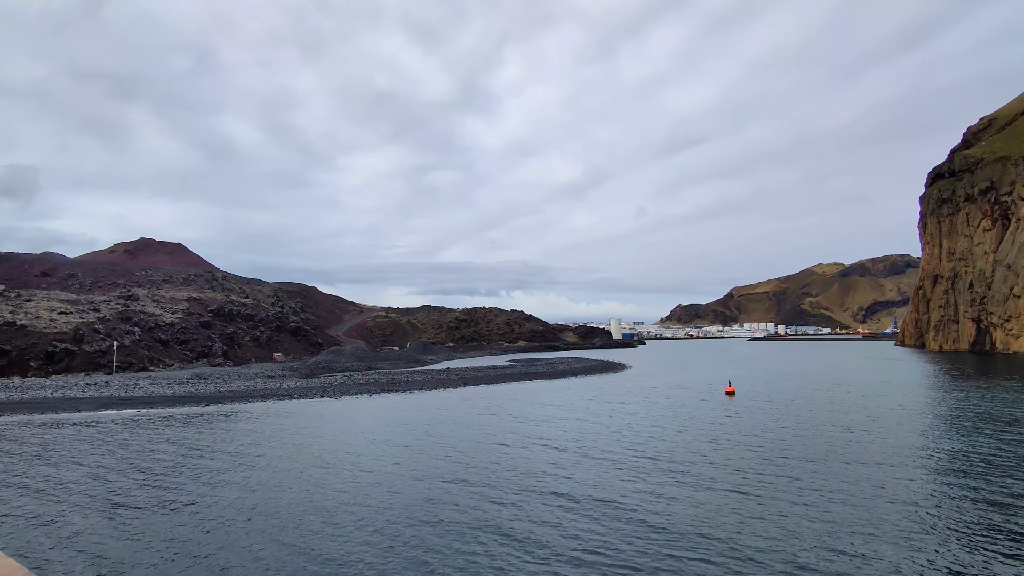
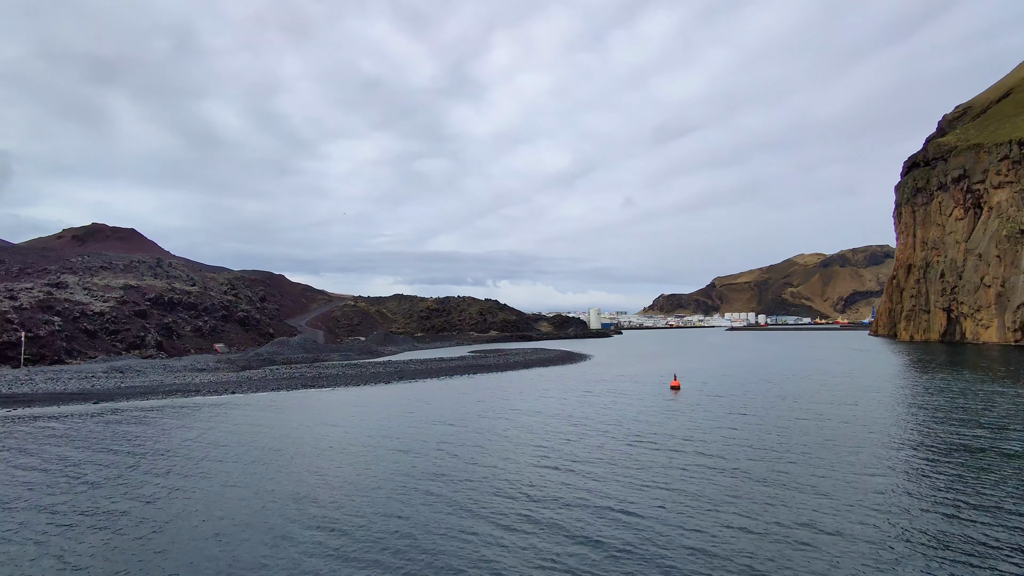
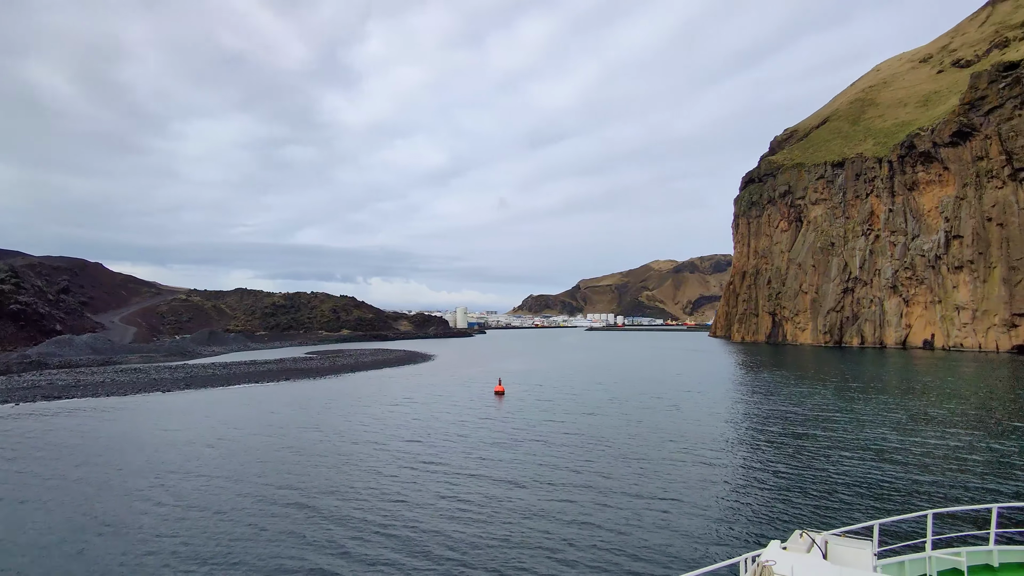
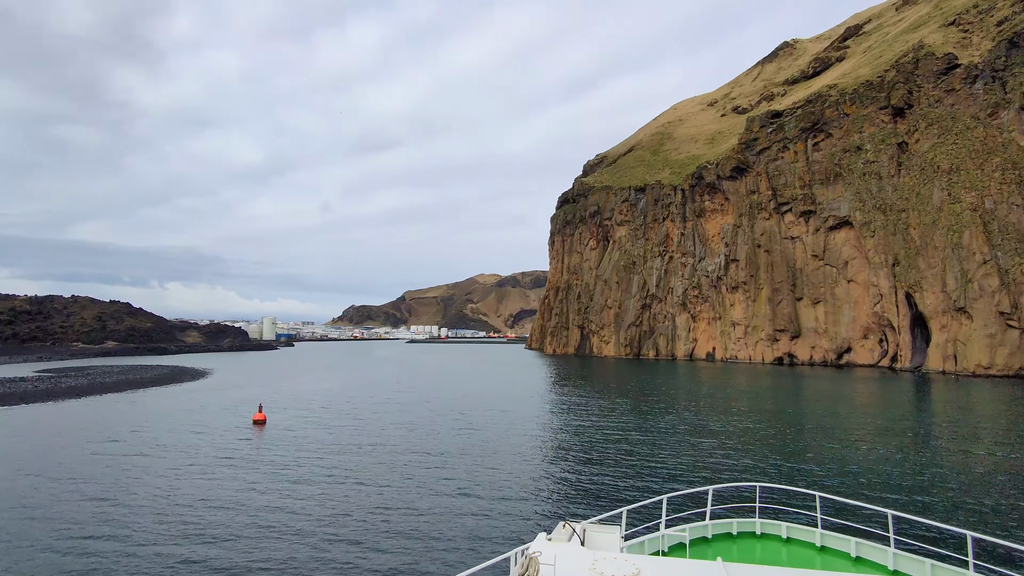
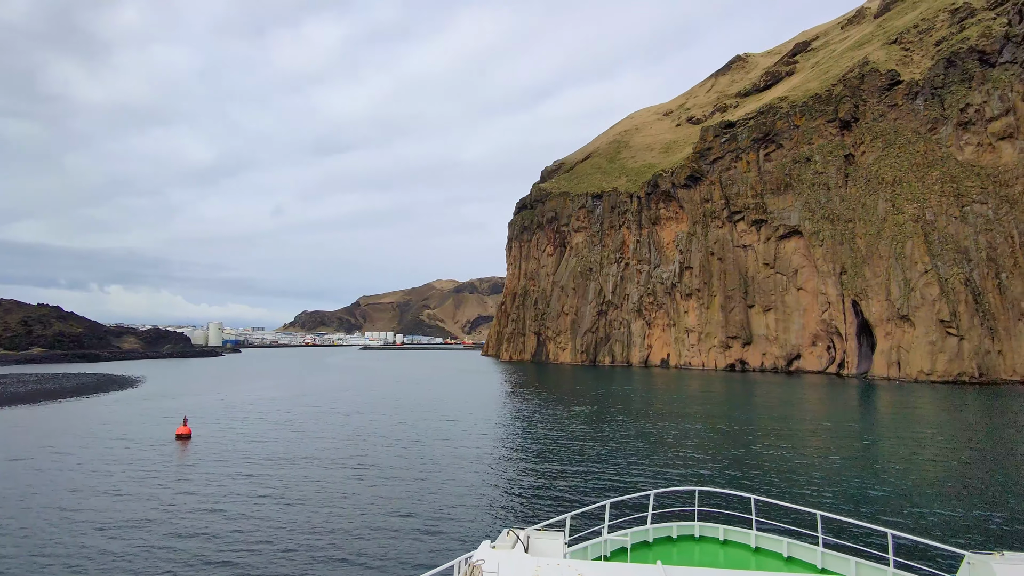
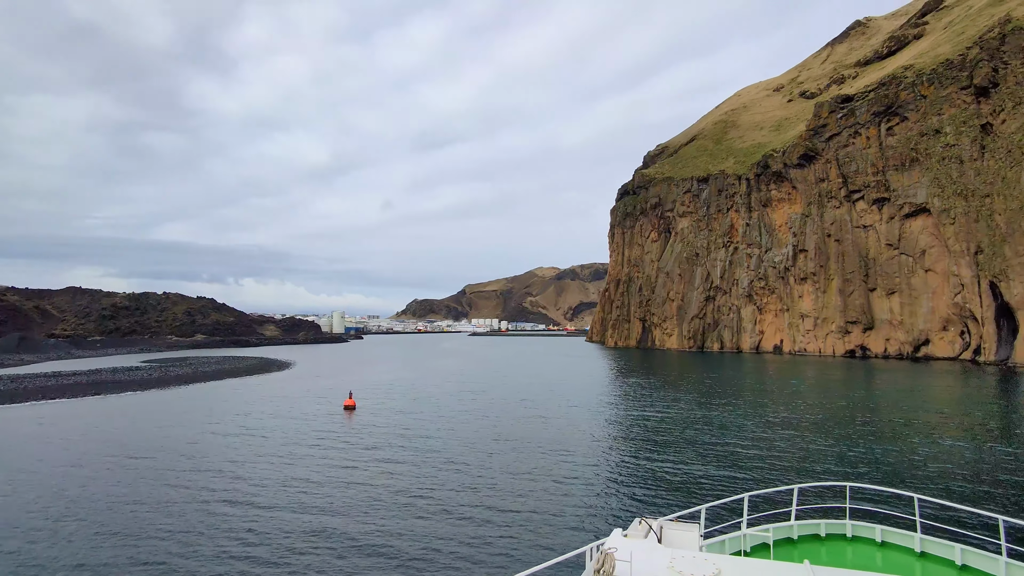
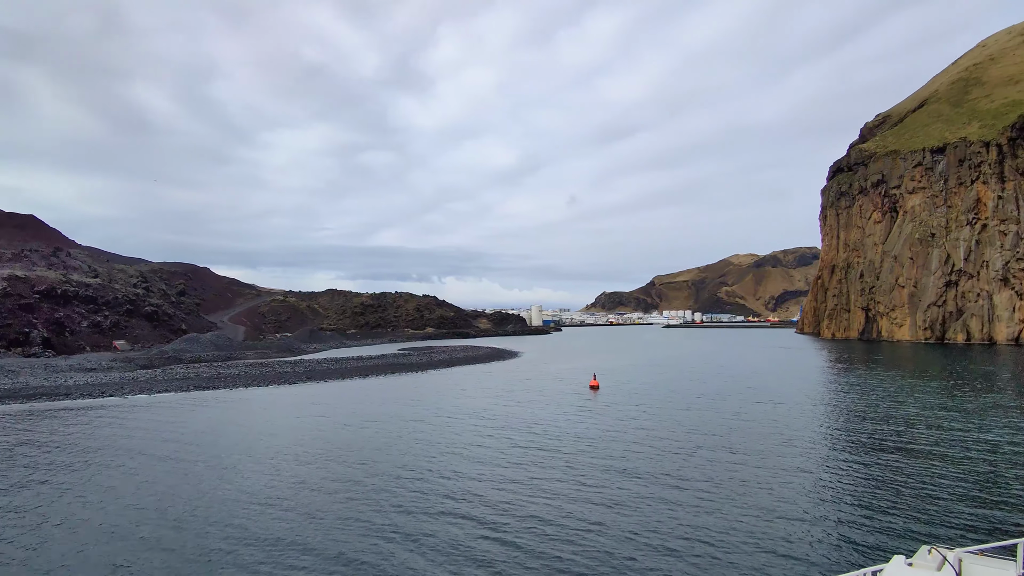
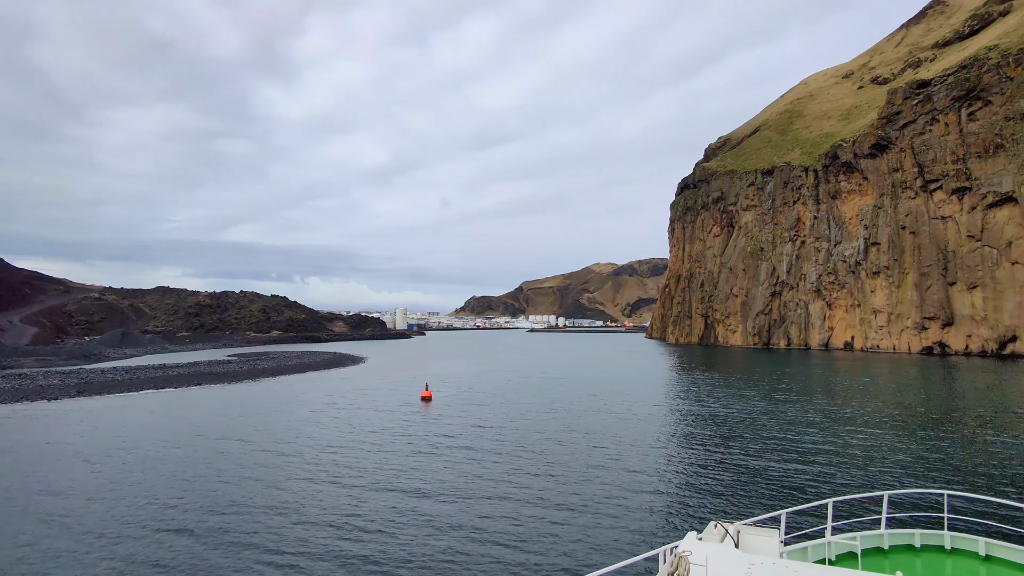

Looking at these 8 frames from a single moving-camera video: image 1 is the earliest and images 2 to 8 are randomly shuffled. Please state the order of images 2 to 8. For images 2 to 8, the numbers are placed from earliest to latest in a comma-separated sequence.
2, 7, 3, 8, 6, 4, 5
